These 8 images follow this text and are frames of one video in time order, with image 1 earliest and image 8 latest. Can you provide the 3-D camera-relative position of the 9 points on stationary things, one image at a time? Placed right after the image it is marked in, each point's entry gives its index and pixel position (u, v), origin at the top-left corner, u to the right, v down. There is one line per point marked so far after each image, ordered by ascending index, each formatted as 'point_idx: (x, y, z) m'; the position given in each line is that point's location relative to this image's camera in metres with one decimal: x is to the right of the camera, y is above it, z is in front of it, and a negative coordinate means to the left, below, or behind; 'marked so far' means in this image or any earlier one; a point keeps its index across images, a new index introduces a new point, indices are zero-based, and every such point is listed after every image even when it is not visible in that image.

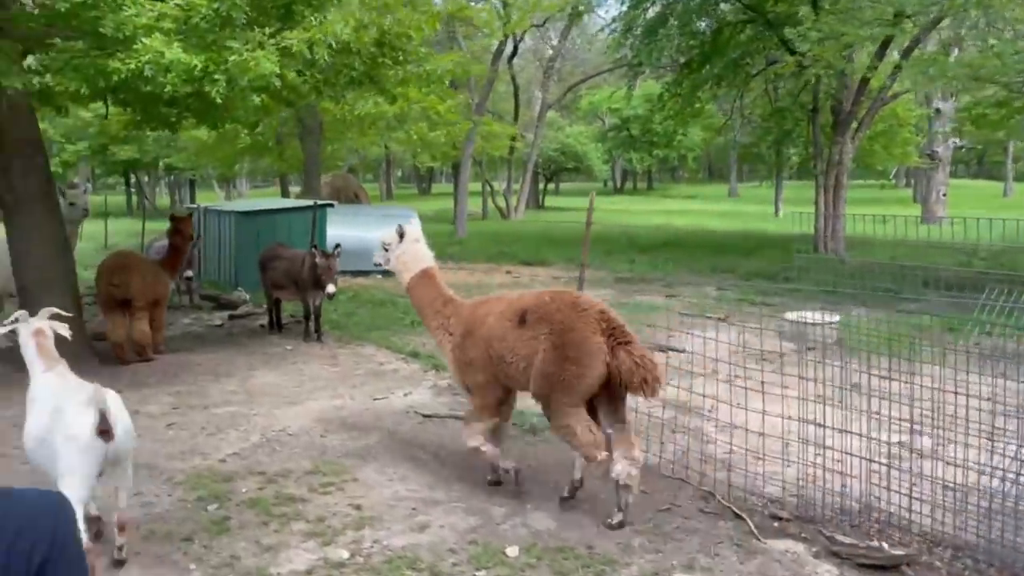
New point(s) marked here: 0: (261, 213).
0: (-5.0, +1.5, +16.4) m
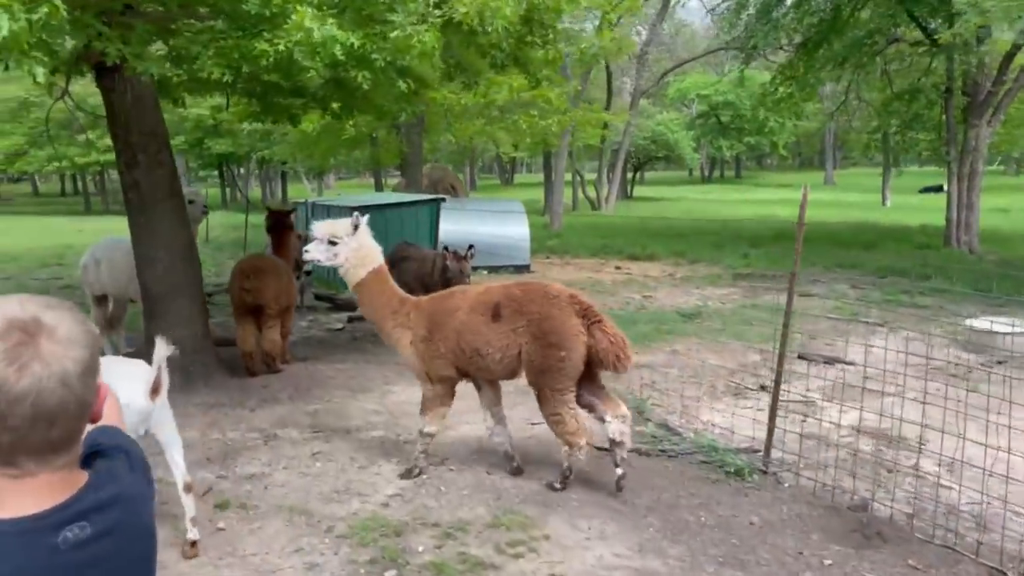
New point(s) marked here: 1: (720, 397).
0: (-2.7, +1.5, +15.7) m
1: (+2.2, -1.2, +8.8) m
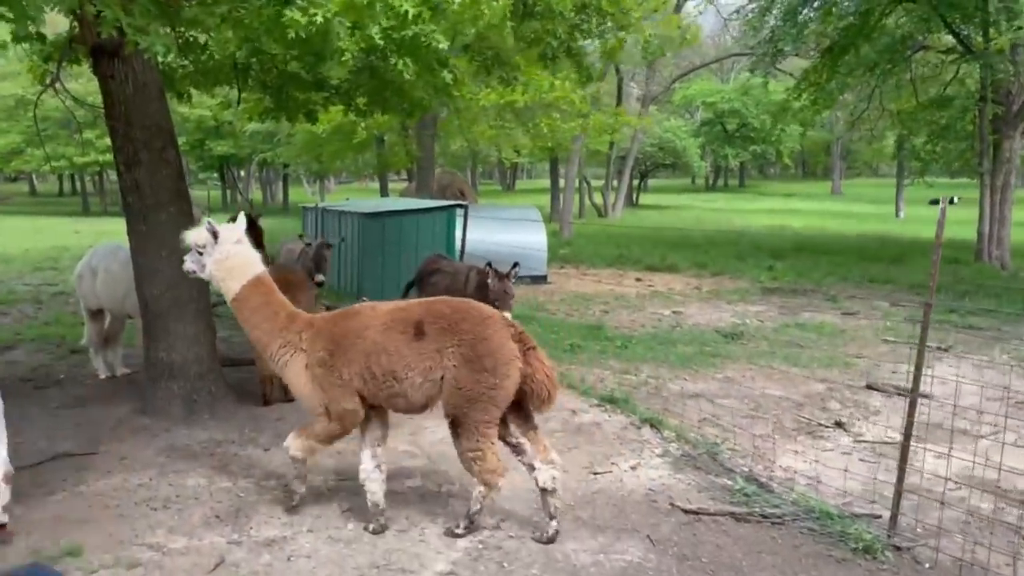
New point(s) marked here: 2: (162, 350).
0: (-2.3, +1.3, +14.7) m
1: (+2.7, -1.4, +7.8) m
2: (-3.1, -0.6, +7.2) m
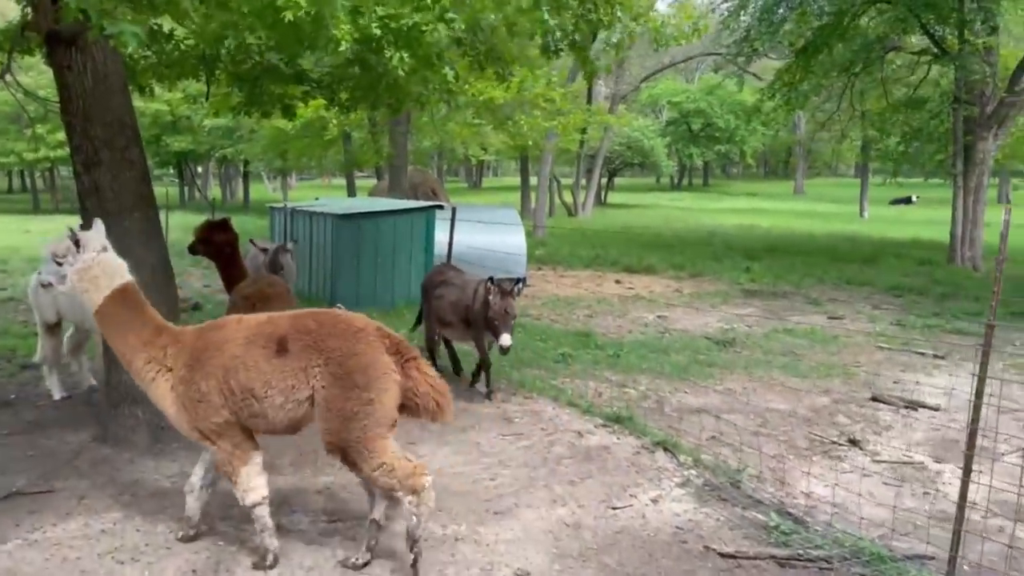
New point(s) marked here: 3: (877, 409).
0: (-2.6, +1.2, +14.0) m
1: (+2.7, -1.5, +7.3) m
2: (-3.1, -0.7, +6.5) m
3: (+4.0, -1.3, +8.9) m
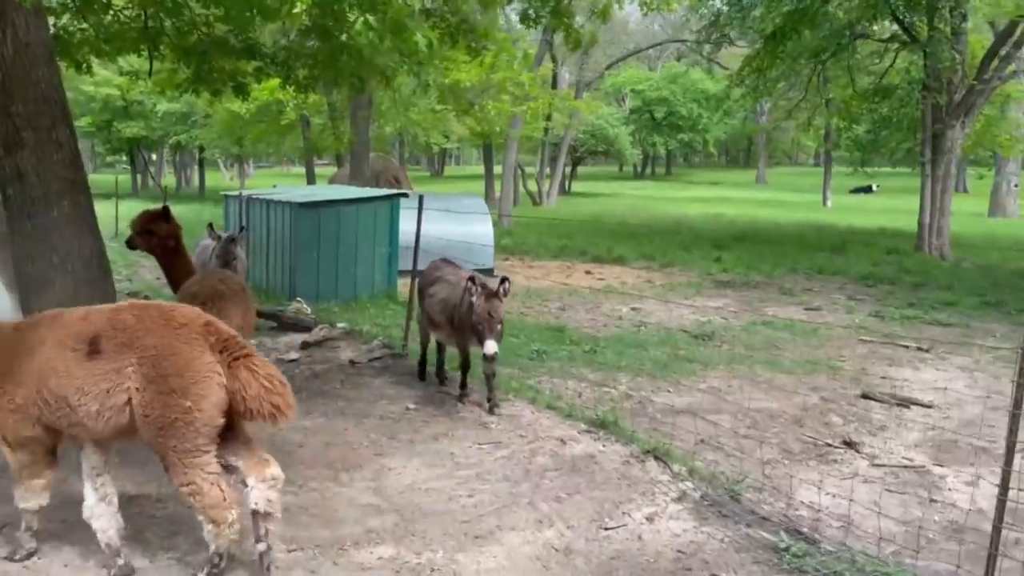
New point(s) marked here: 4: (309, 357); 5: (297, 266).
0: (-3.1, +1.4, +13.3) m
1: (+2.5, -1.5, +6.9) m
2: (-3.3, -0.7, +5.8) m
3: (+3.7, -1.2, +8.5) m
4: (-2.4, -0.8, +9.5) m
5: (-3.5, +0.4, +13.4) m
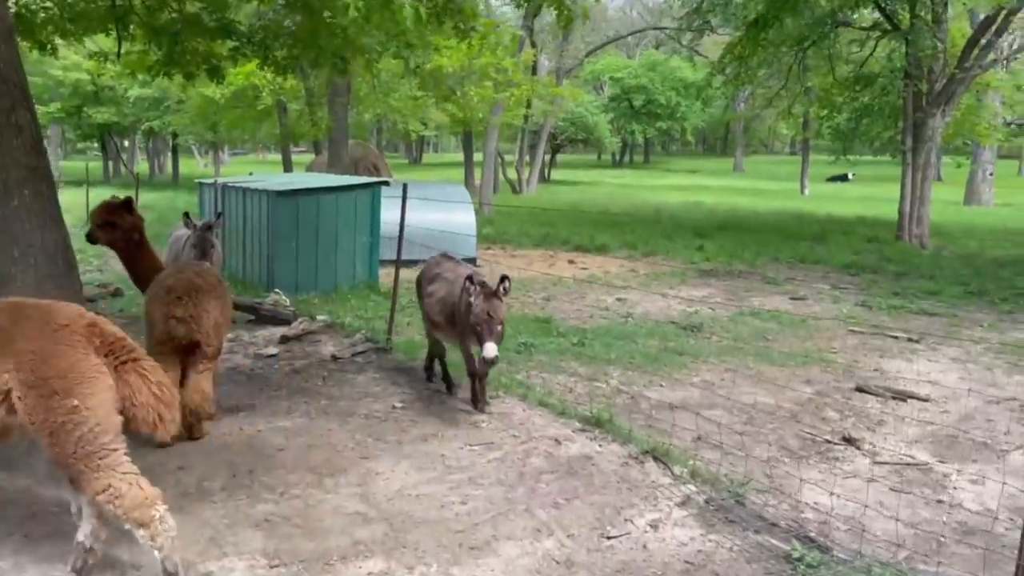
0: (-3.3, +1.5, +12.9) m
1: (+2.4, -1.4, +6.7) m
2: (-3.3, -0.6, +5.4) m
3: (+3.6, -1.1, +8.3) m
4: (-2.5, -0.7, +9.1) m
5: (-3.8, +0.5, +13.0) m
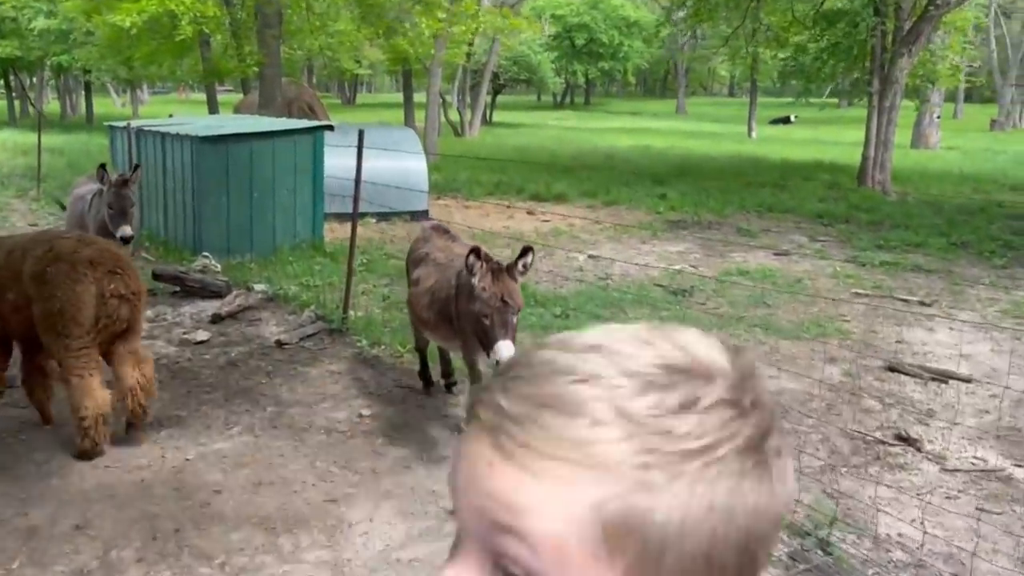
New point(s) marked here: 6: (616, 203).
0: (-3.8, +2.0, +11.1) m
1: (+2.4, -1.2, +5.5) m
2: (-3.2, -0.6, +3.8) m
3: (+3.5, -0.8, +7.2) m
4: (-2.7, -0.4, +7.5) m
5: (-4.3, +1.0, +11.2) m
6: (+2.5, +2.0, +19.6) m
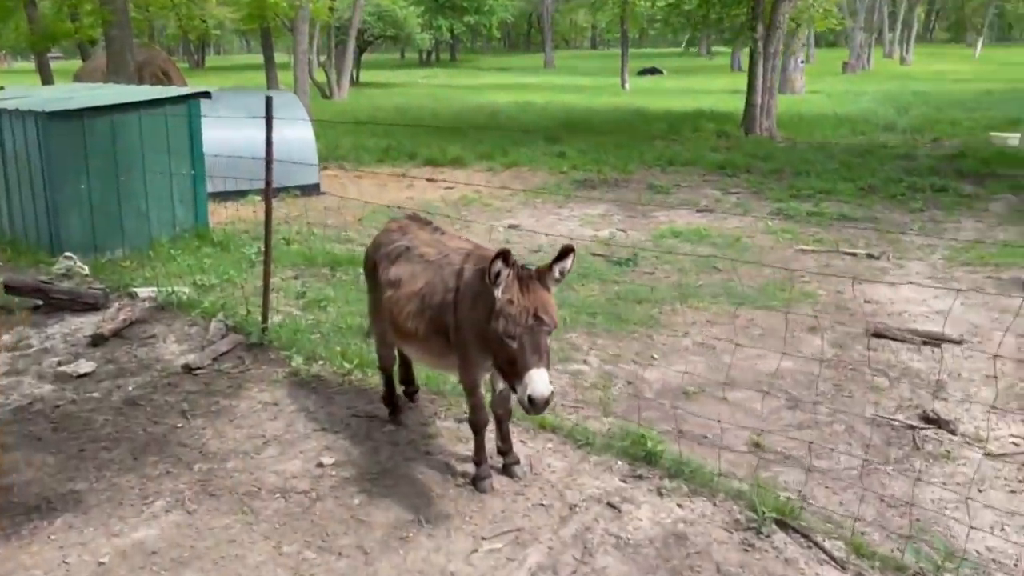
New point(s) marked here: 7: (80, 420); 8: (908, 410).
0: (-4.8, +2.0, +9.2) m
1: (+2.4, -1.0, +4.9) m
2: (-2.9, -0.9, +2.3) m
3: (+3.1, -0.5, +6.7) m
4: (-3.0, -0.6, +6.1) m
5: (-5.2, +1.0, +9.4) m
6: (+0.1, +2.8, +18.6) m
7: (-2.7, -0.8, +5.2) m
8: (+2.7, -0.8, +5.6) m
